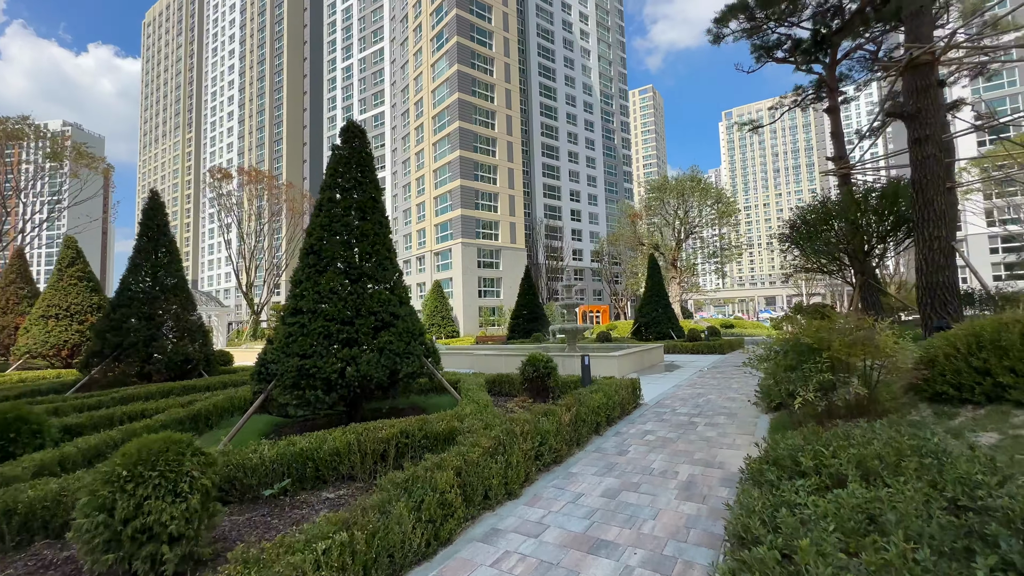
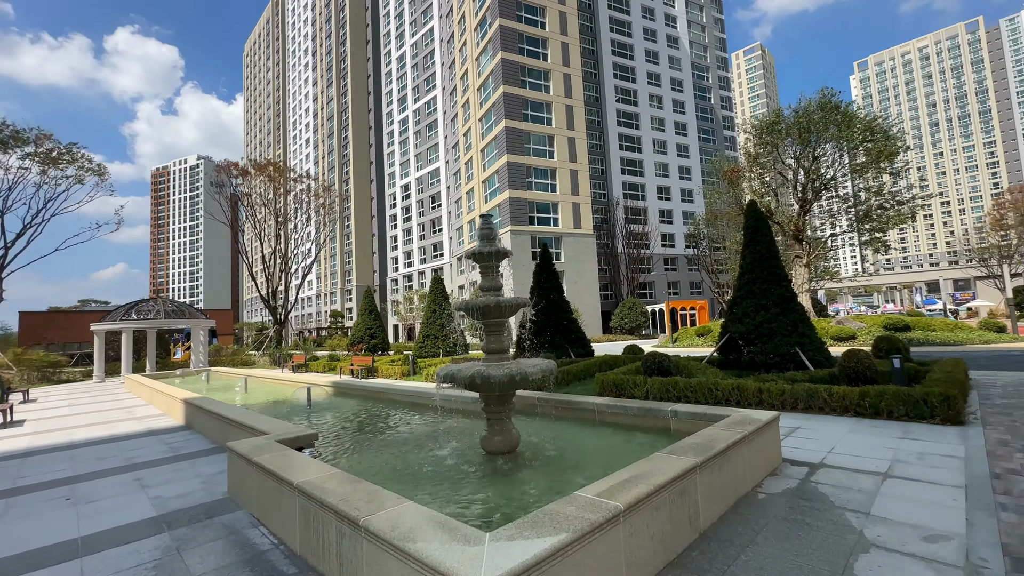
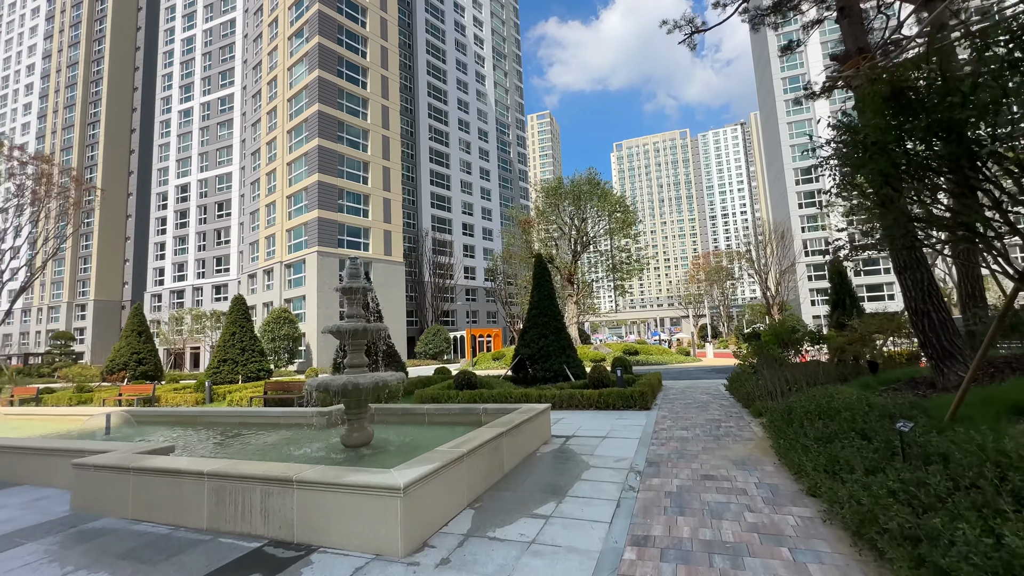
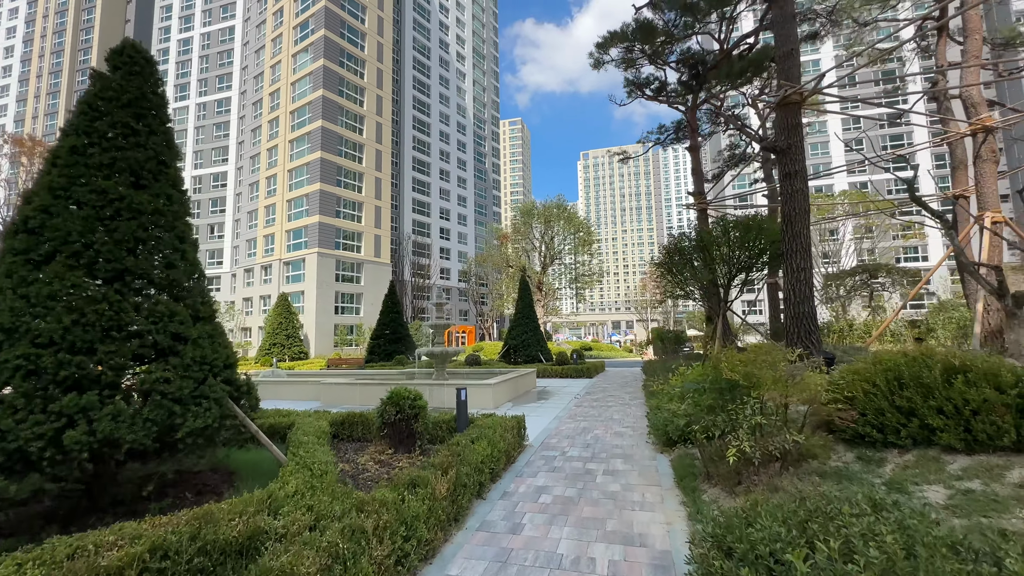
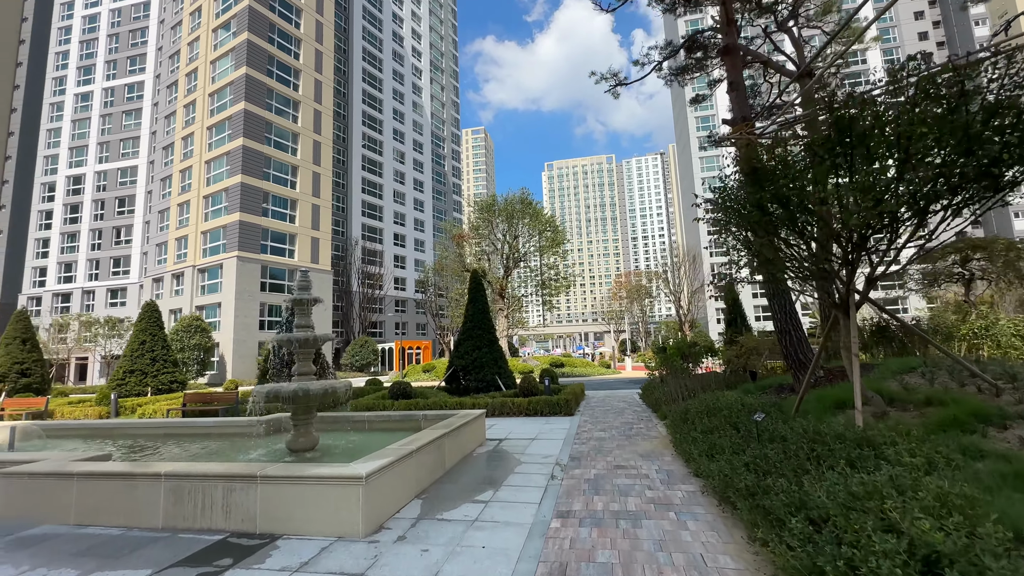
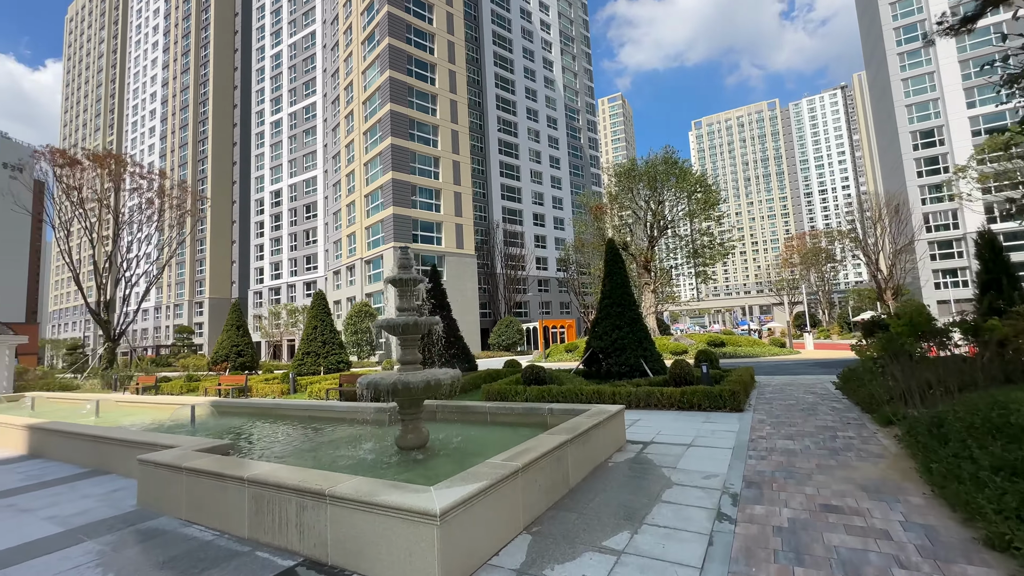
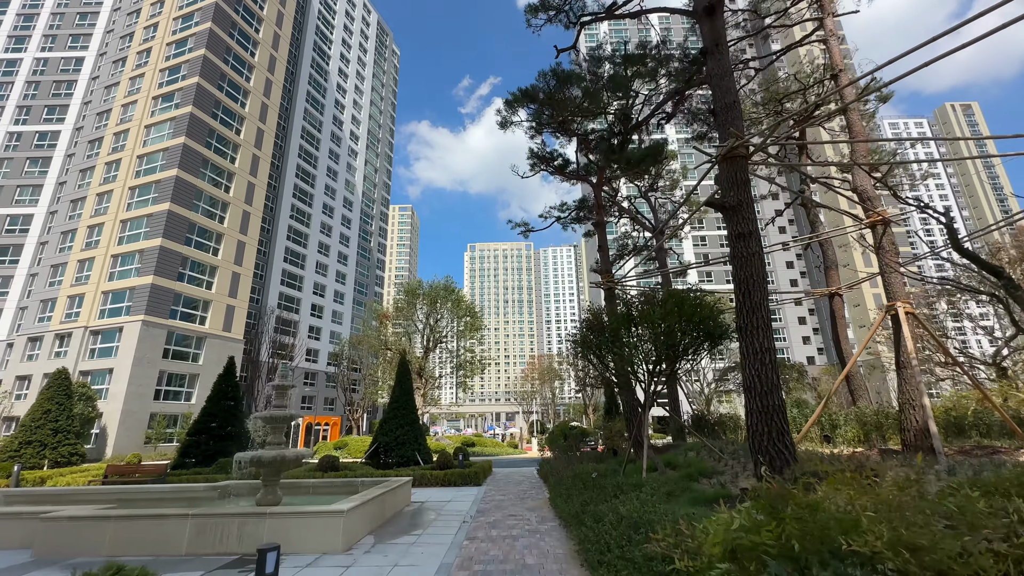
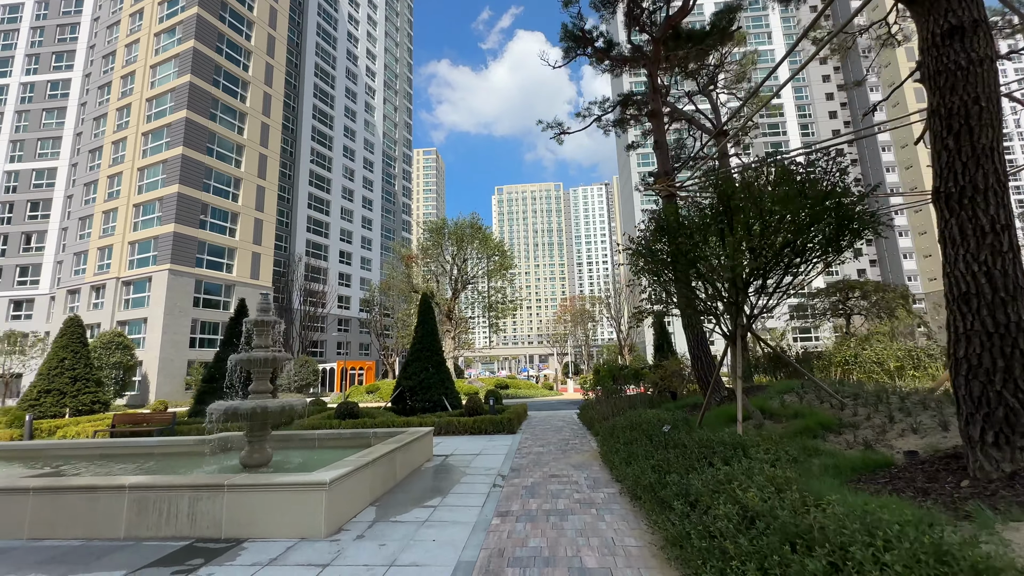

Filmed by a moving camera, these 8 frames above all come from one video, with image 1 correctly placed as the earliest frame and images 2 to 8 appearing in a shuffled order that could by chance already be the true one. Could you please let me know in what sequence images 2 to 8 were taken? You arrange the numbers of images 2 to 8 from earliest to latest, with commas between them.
4, 7, 8, 5, 3, 6, 2
